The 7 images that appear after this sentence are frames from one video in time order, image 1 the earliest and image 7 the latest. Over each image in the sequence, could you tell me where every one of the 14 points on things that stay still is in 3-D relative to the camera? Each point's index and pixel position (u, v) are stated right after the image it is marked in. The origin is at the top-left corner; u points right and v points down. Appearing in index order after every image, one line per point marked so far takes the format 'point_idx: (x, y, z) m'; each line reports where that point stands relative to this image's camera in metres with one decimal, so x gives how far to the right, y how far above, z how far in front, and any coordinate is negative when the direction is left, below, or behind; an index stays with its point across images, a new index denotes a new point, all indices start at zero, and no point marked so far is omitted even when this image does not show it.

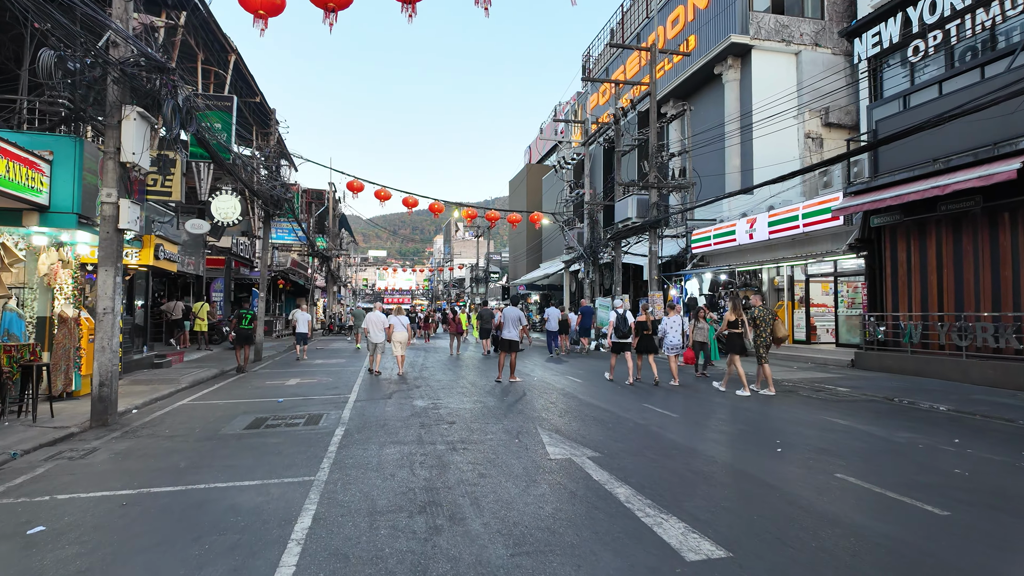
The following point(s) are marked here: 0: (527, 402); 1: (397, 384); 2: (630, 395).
0: (+0.2, -1.8, +9.1) m
1: (-2.2, -1.8, +11.4) m
2: (+2.2, -2.0, +11.1) m
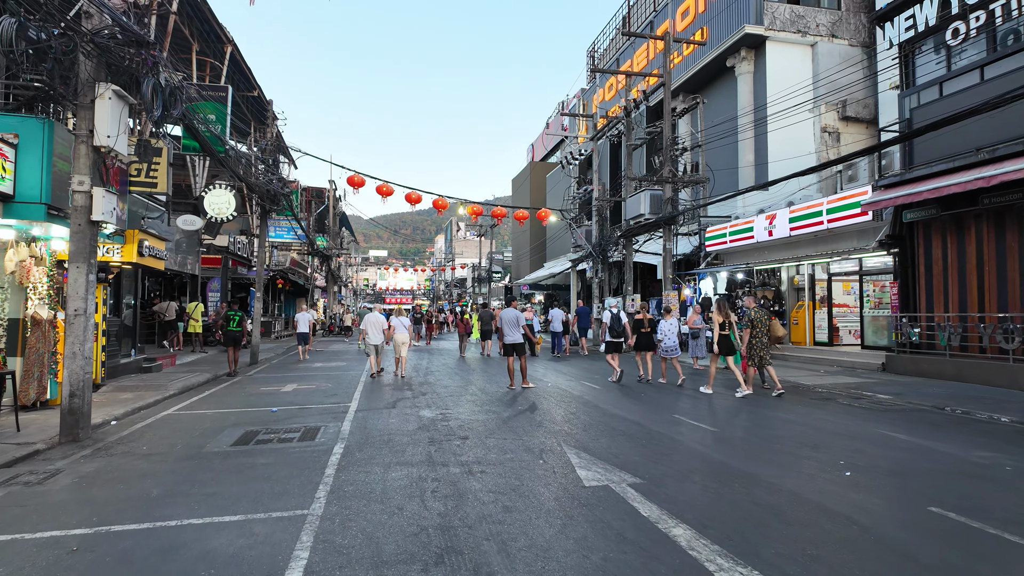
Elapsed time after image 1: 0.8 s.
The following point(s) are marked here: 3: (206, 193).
0: (+0.5, -1.7, +8.3) m
1: (-2.0, -1.8, +10.6) m
2: (+2.4, -1.9, +10.2) m
3: (-7.9, +2.5, +15.3) m
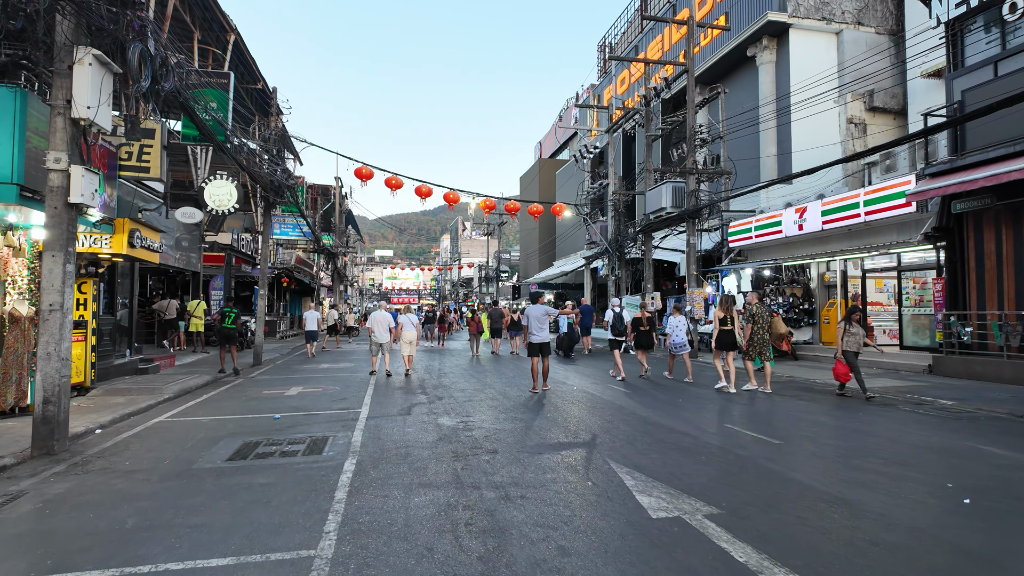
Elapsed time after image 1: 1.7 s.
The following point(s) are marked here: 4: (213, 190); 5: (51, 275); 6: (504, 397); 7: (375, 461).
0: (+0.8, -1.7, +7.4) m
1: (-1.6, -1.7, +9.8) m
2: (+2.8, -1.9, +9.4) m
3: (-7.4, +2.6, +14.5) m
4: (-7.3, +2.4, +14.4) m
5: (-4.6, +0.1, +5.9) m
6: (-0.1, -1.7, +9.5) m
7: (-1.3, -1.6, +5.5) m
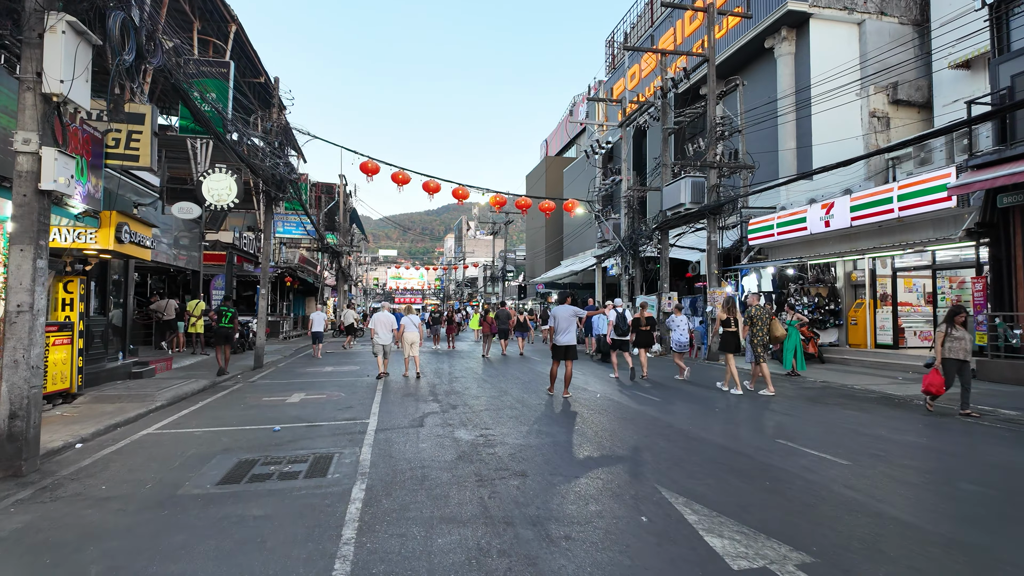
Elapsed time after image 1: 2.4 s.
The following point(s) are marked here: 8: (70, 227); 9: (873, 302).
0: (+1.1, -1.6, +6.7) m
1: (-1.3, -1.7, +9.0) m
2: (+3.1, -1.8, +8.6) m
3: (-7.1, +2.6, +13.8) m
4: (-6.9, +2.4, +13.7) m
5: (-4.3, +0.2, +5.2) m
6: (+0.2, -1.7, +8.8) m
7: (-1.0, -1.6, +4.8) m
8: (-5.8, +0.8, +7.9) m
9: (+9.8, -0.4, +16.2) m
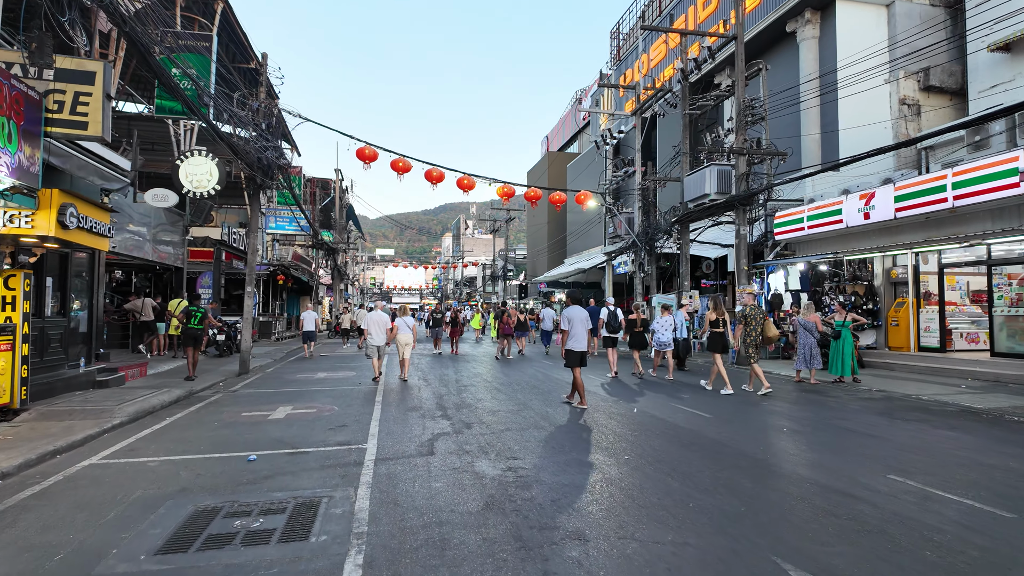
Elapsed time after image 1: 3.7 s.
0: (+1.4, -1.6, +5.3) m
1: (-1.0, -1.7, +7.6) m
2: (+3.4, -1.8, +7.2) m
3: (-6.8, +2.6, +12.4) m
4: (-6.7, +2.4, +12.3) m
5: (-4.0, +0.2, +3.8) m
6: (+0.5, -1.7, +7.4) m
7: (-0.7, -1.5, +3.4) m
8: (-5.5, +0.9, +6.5) m
9: (+10.1, -0.3, +14.9) m
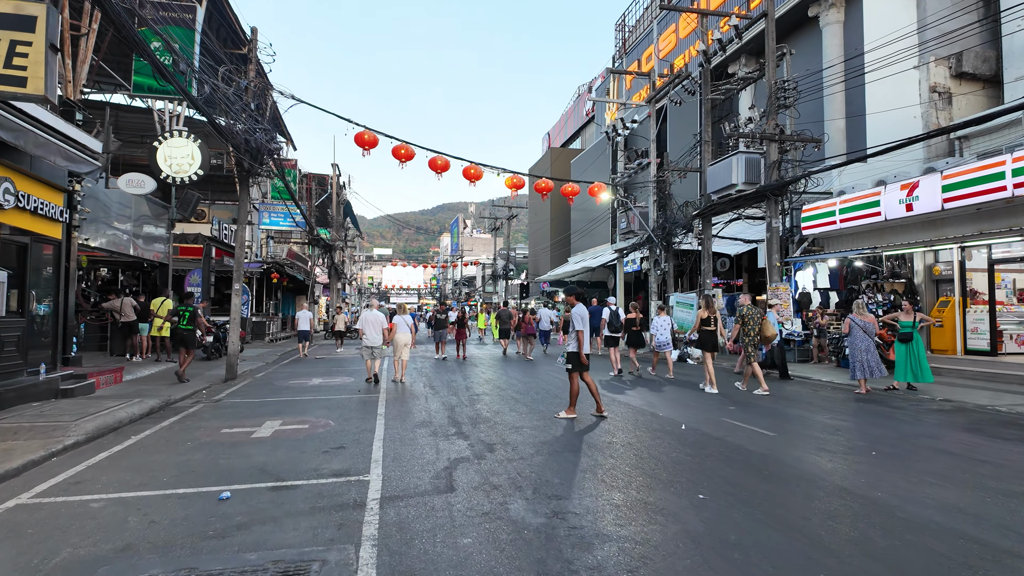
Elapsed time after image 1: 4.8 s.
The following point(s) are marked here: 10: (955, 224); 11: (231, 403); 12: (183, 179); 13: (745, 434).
0: (+1.7, -1.5, +4.1) m
1: (-0.7, -1.6, +6.4) m
2: (+3.7, -1.7, +6.1) m
3: (-6.6, +2.7, +11.2) m
4: (-6.4, +2.5, +11.1) m
5: (-3.7, +0.3, +2.6) m
6: (+0.8, -1.6, +6.2) m
7: (-0.3, -1.5, +2.2) m
8: (-5.2, +0.9, +5.3) m
9: (+10.4, -0.3, +13.7) m
10: (+9.8, +1.4, +13.2) m
11: (-4.3, -1.8, +9.2) m
12: (-6.2, +2.0, +11.3) m
13: (+2.5, -1.7, +6.5) m
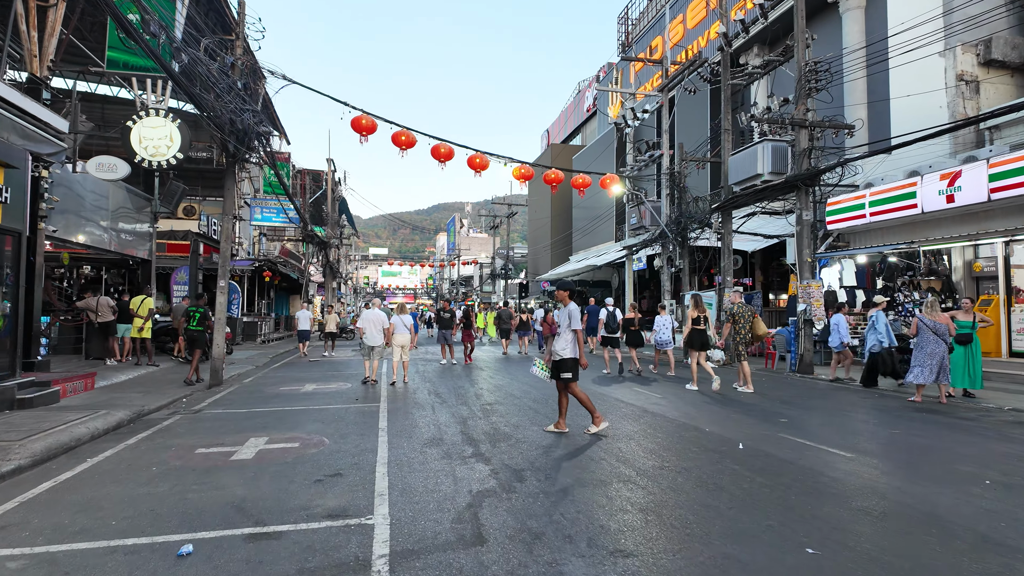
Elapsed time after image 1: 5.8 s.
0: (+2.0, -1.5, +3.1) m
1: (-0.4, -1.6, +5.4) m
2: (+4.0, -1.7, +5.1) m
3: (-6.3, +2.7, +10.1) m
4: (-6.1, +2.6, +10.0) m
5: (-3.4, +0.3, +1.5) m
6: (+1.0, -1.6, +5.2) m
7: (0.0, -1.4, +1.2) m
8: (-4.9, +1.0, +4.2) m
9: (+10.6, -0.2, +12.8) m
10: (+10.1, +1.5, +12.3) m
11: (-4.1, -1.7, +8.1) m
12: (-6.0, +2.1, +10.2) m
13: (+2.8, -1.6, +5.5) m
